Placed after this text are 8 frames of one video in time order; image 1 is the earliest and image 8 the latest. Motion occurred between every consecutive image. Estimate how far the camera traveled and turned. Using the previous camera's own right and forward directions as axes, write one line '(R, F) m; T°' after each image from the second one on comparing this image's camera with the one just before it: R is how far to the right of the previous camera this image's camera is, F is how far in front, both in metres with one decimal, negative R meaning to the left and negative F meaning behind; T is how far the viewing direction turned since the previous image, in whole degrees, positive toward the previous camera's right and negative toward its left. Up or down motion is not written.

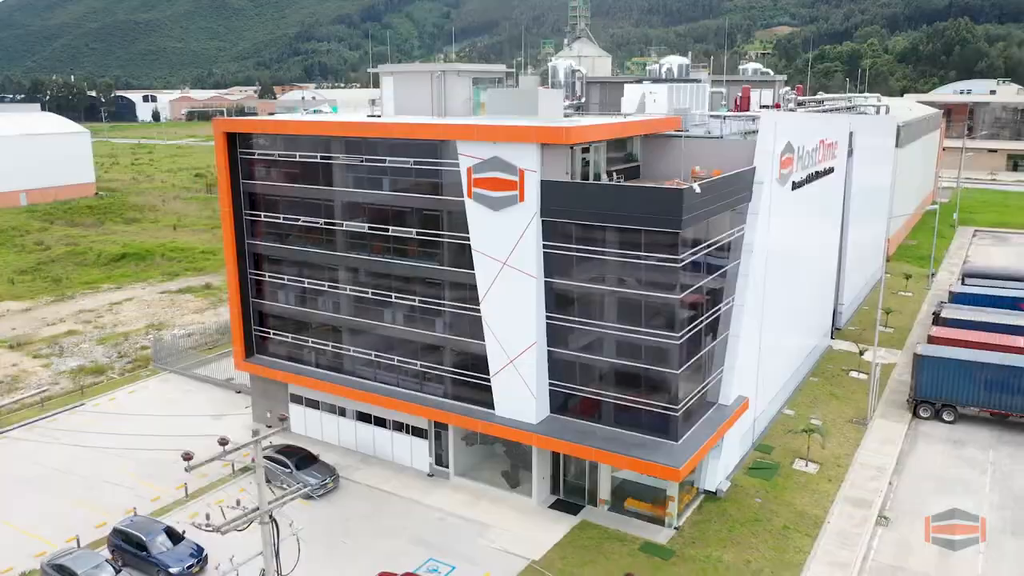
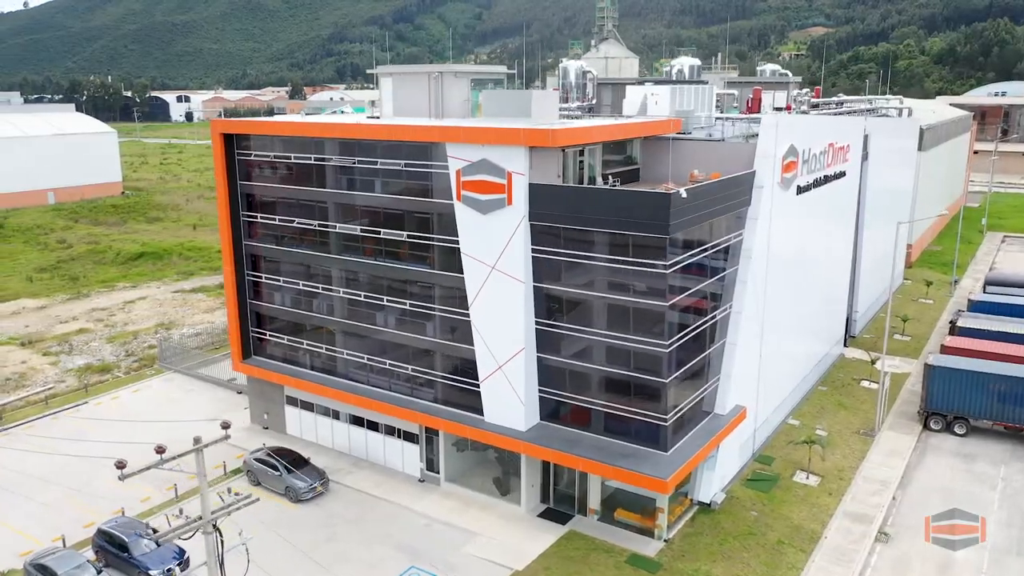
(+1.2, +0.4) m; -2°
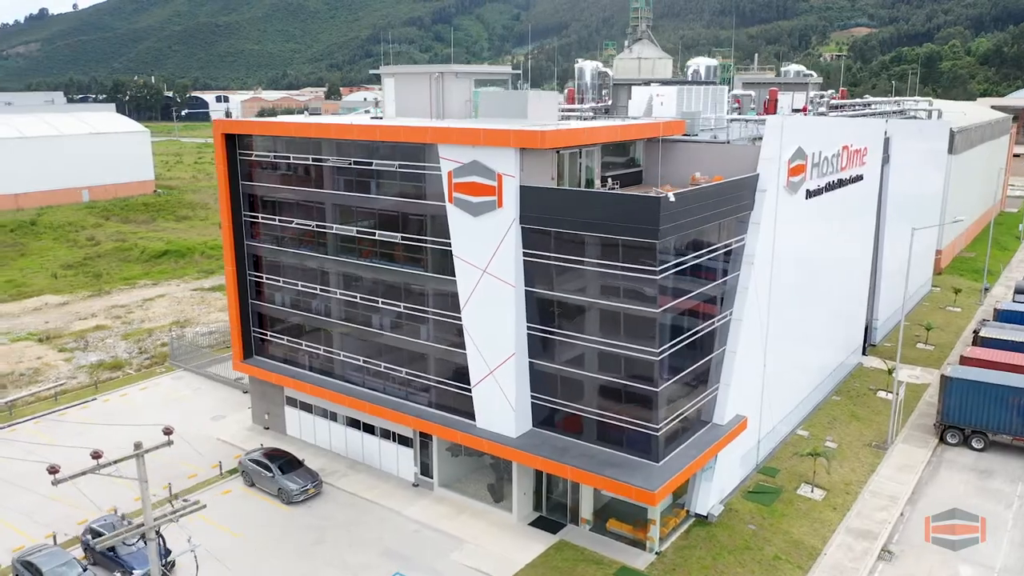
(+1.2, +0.4) m; -2°
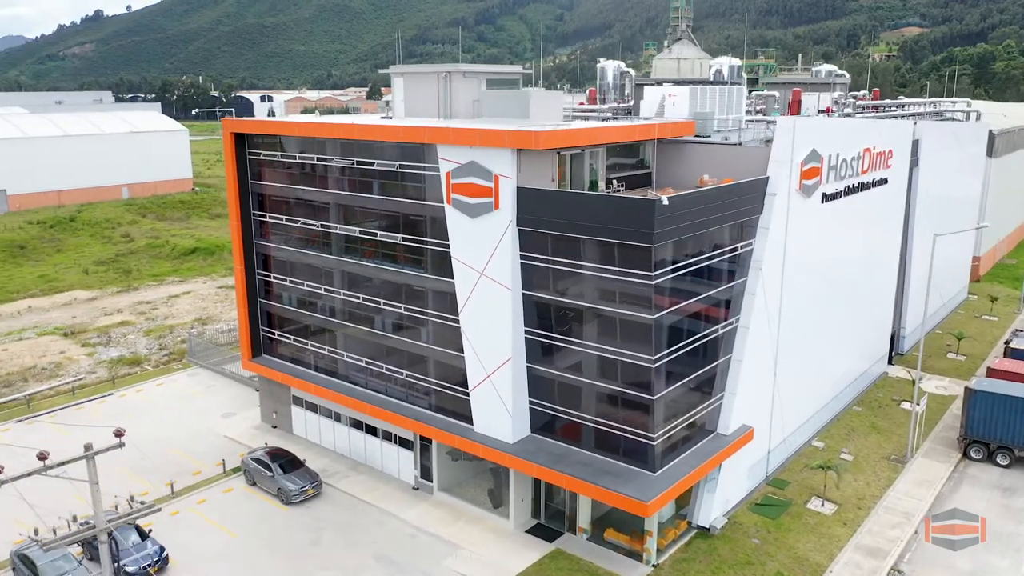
(+1.2, +0.4) m; -3°
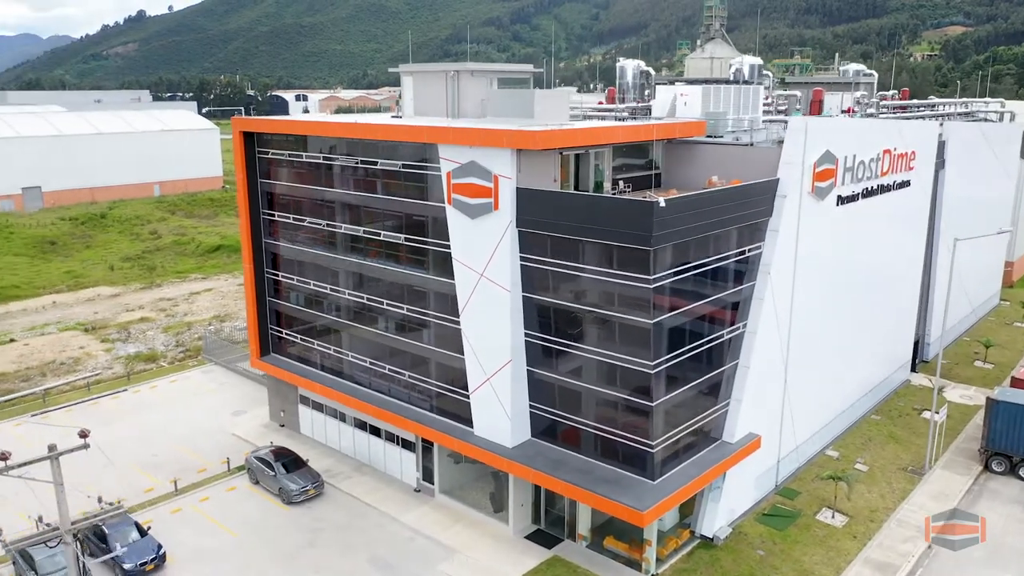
(+0.9, +0.4) m; -2°
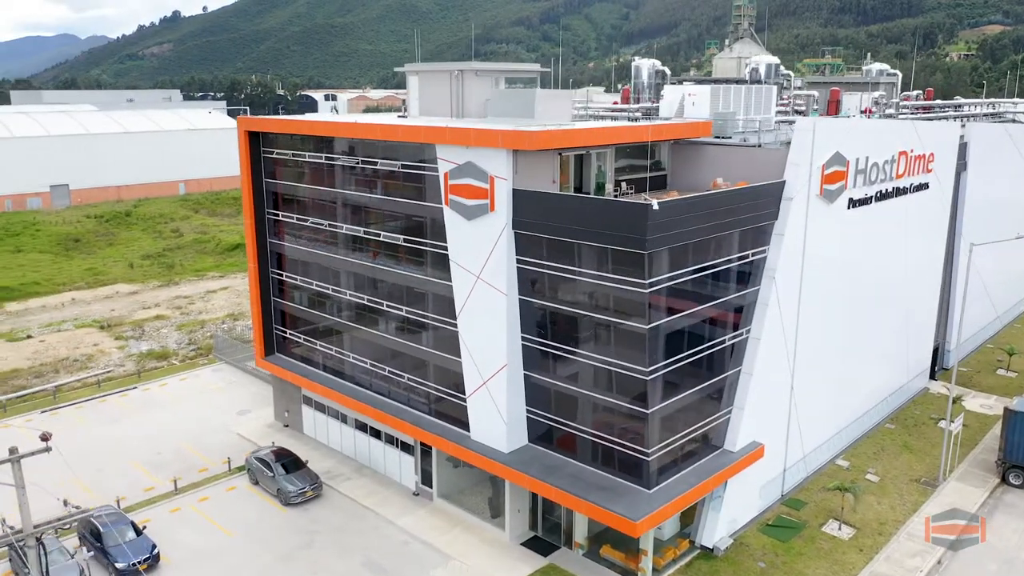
(+0.8, +0.4) m; -2°
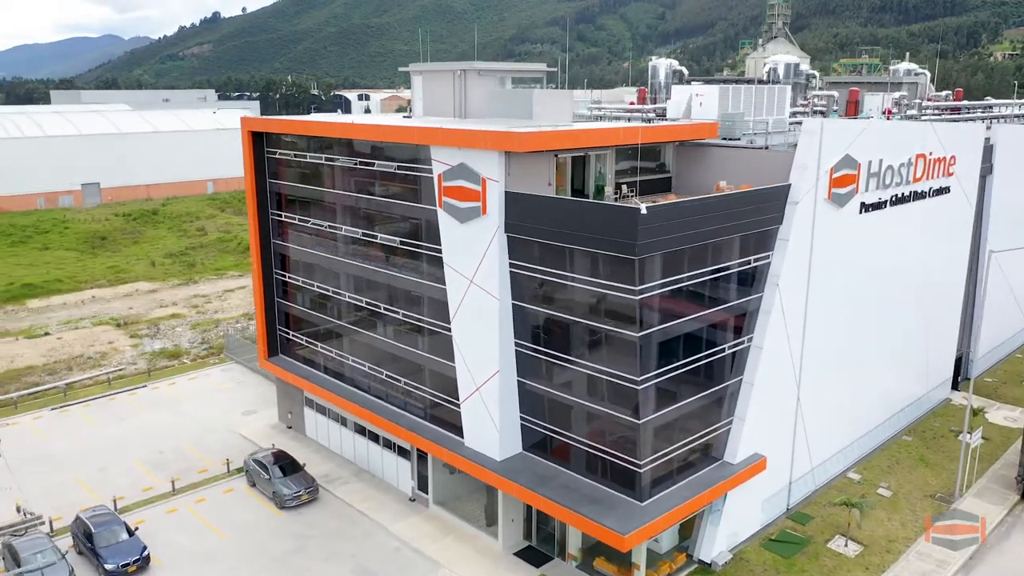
(+1.0, +0.5) m; -2°
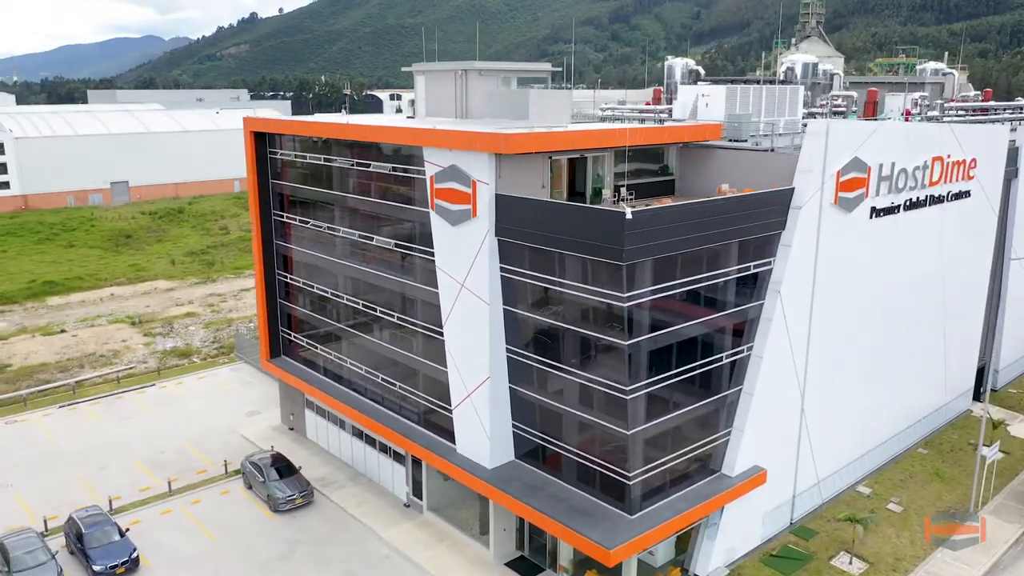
(+1.0, +0.5) m; -2°
